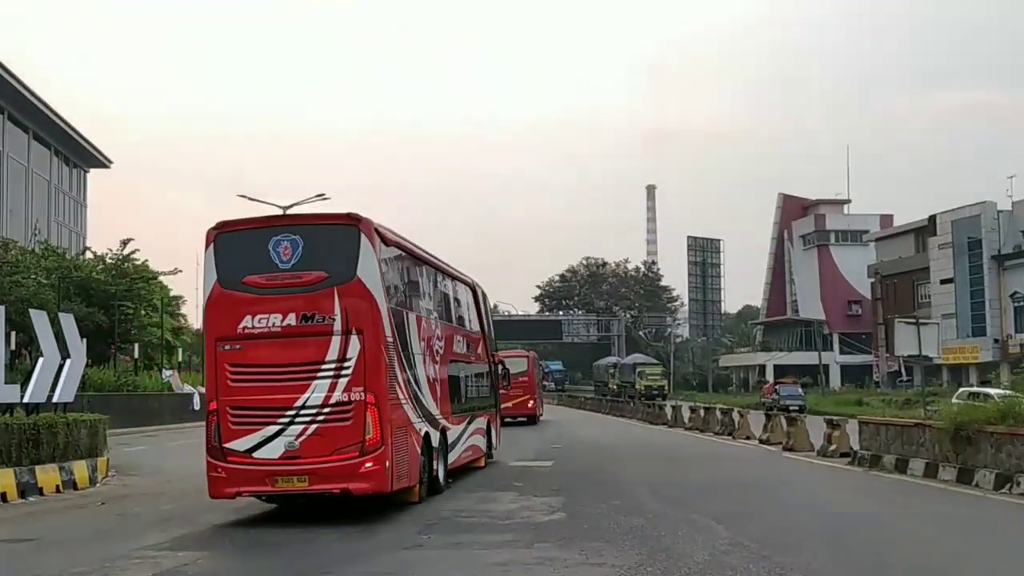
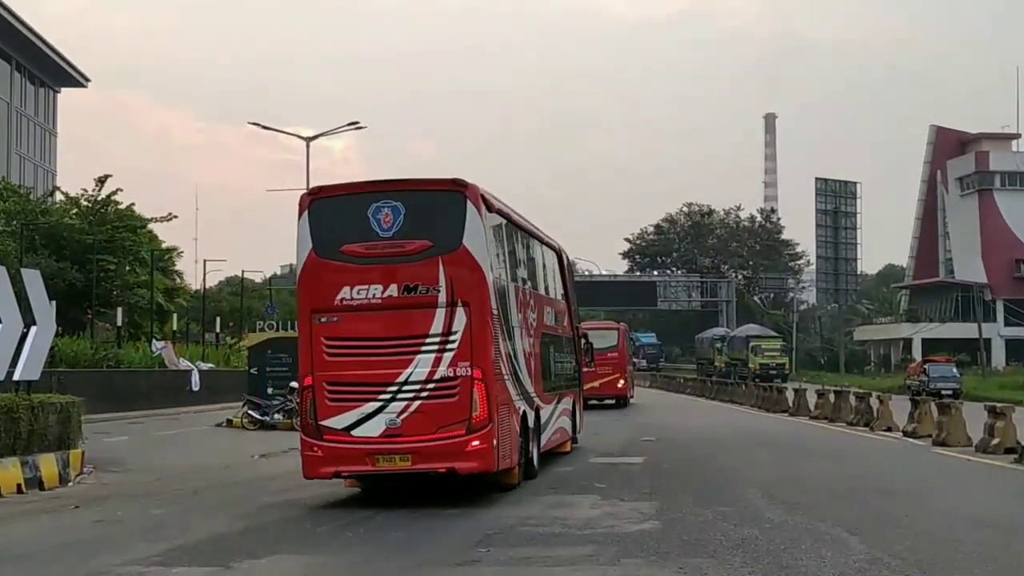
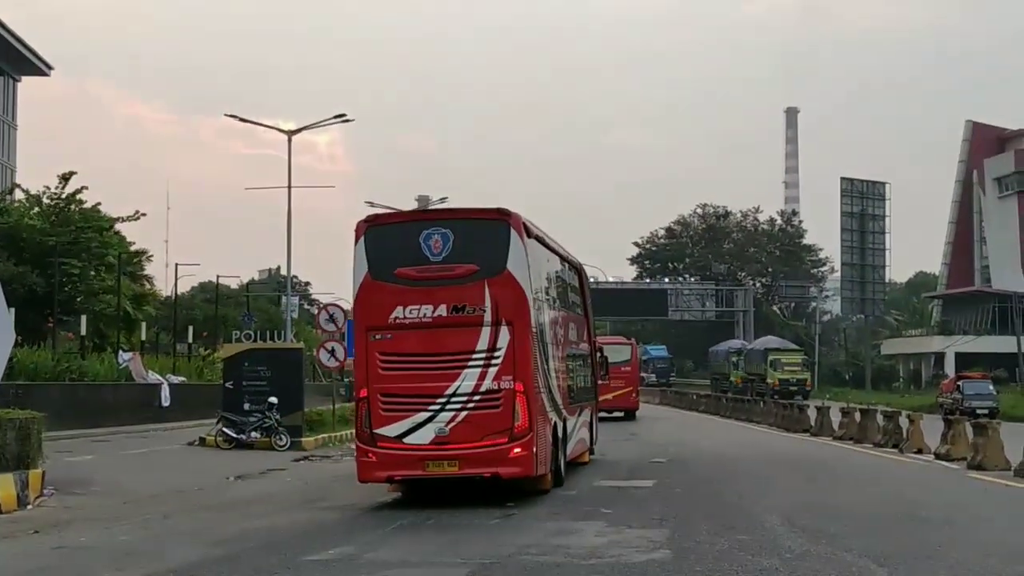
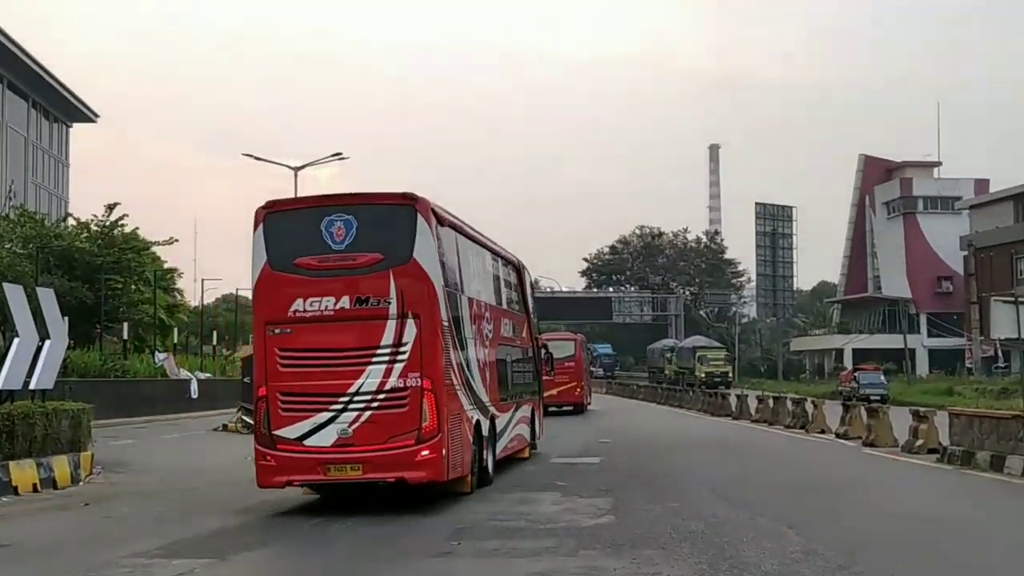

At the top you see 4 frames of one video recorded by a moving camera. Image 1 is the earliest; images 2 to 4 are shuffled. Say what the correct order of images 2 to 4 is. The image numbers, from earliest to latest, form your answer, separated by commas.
4, 2, 3
